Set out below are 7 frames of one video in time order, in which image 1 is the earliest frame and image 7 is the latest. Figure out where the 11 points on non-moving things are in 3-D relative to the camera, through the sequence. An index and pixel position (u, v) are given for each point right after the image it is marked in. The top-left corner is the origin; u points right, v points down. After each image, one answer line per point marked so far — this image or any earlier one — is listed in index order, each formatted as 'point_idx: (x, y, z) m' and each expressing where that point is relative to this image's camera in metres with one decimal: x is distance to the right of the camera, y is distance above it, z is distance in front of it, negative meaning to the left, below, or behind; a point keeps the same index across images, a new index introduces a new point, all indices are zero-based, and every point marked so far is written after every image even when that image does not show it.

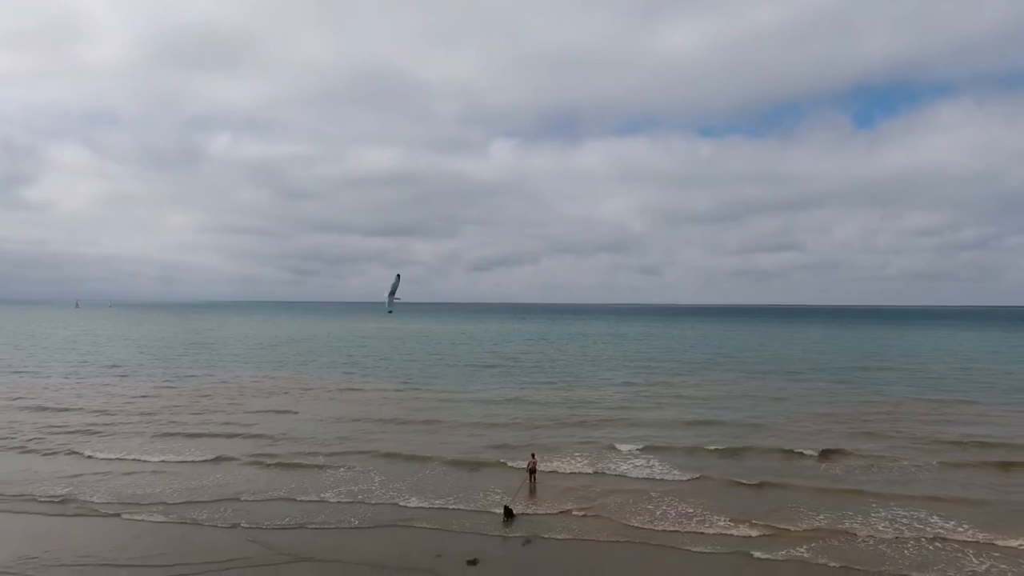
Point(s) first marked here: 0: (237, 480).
0: (-10.1, -7.1, +19.4) m
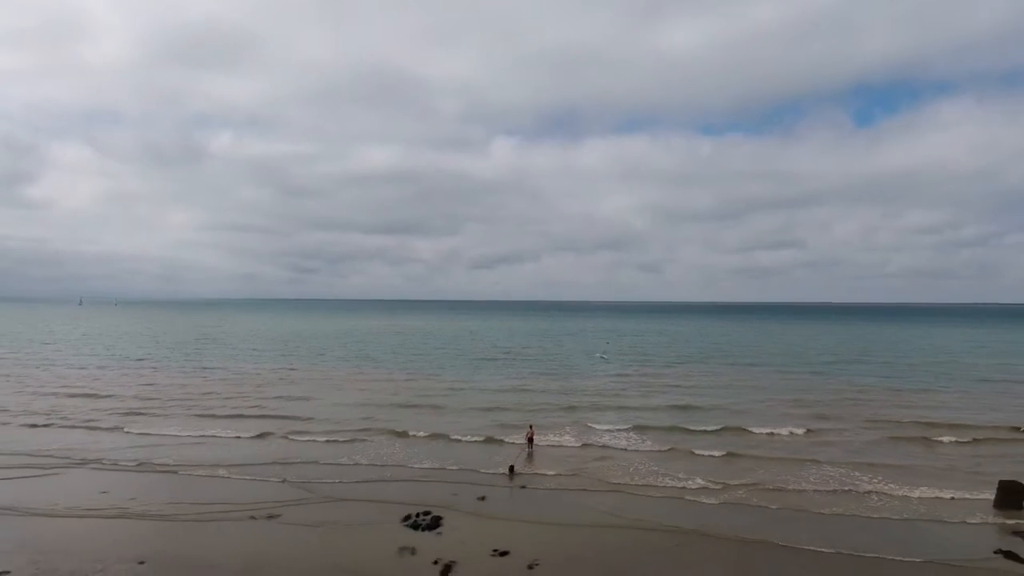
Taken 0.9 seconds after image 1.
0: (-10.1, -7.0, +22.8) m
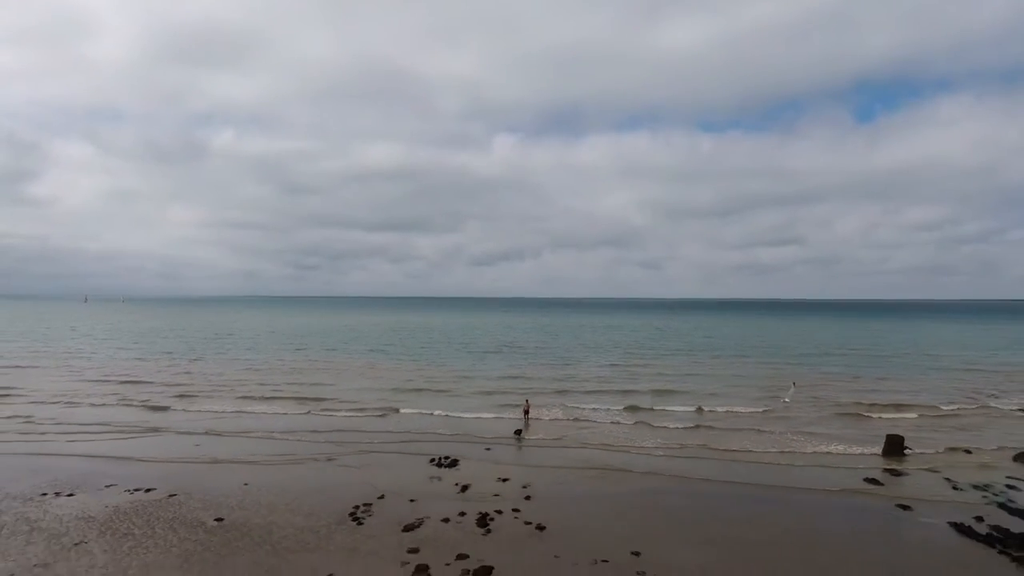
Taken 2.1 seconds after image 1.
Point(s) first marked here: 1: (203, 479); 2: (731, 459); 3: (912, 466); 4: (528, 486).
0: (-10.2, -6.9, +27.3) m
1: (-10.0, -6.1, +16.7) m
2: (+8.4, -6.3, +19.9) m
3: (+14.0, -6.1, +18.2) m
4: (+0.5, -6.1, +16.3) m
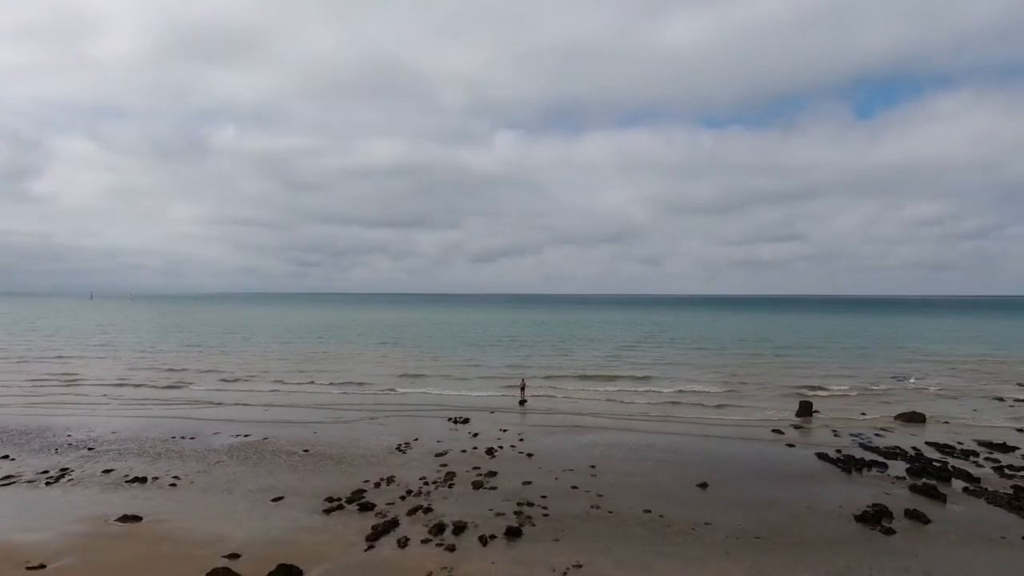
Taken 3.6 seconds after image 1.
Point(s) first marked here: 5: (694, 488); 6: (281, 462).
0: (-10.2, -6.9, +33.1) m
1: (-10.0, -6.1, +22.6) m
2: (+8.3, -6.3, +25.7) m
3: (+13.9, -6.1, +24.0) m
4: (+0.4, -6.1, +22.1) m
5: (+5.3, -5.9, +15.3) m
6: (-7.8, -5.9, +17.8) m
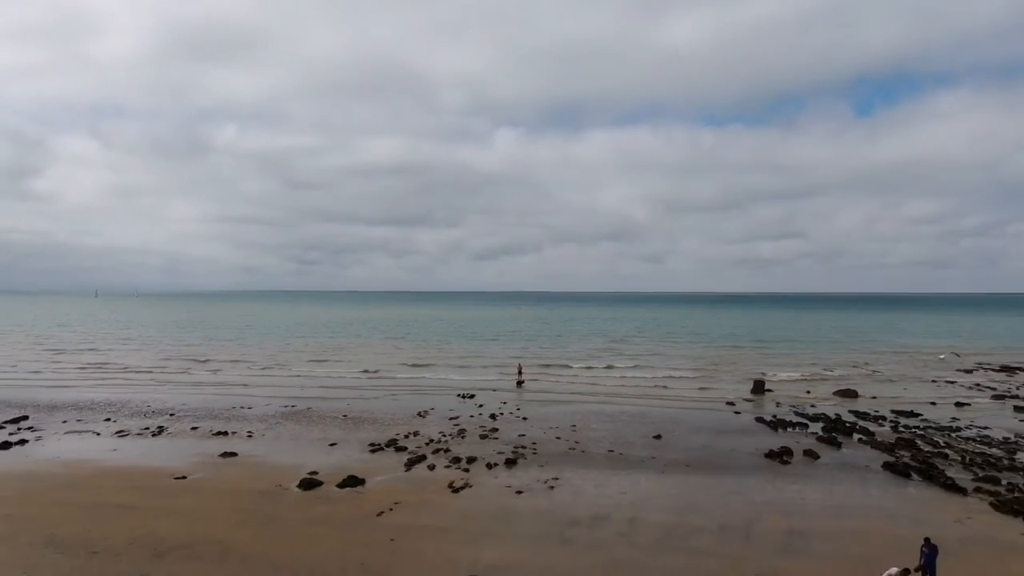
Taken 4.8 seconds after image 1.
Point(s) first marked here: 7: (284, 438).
0: (-10.3, -6.7, +37.8) m
1: (-10.1, -6.0, +27.2) m
2: (+8.2, -6.1, +30.4) m
3: (+13.8, -5.9, +28.6) m
4: (+0.4, -6.0, +26.8) m
5: (+5.2, -5.7, +20.0) m
6: (-7.9, -5.8, +22.4) m
7: (-8.7, -5.7, +19.9) m
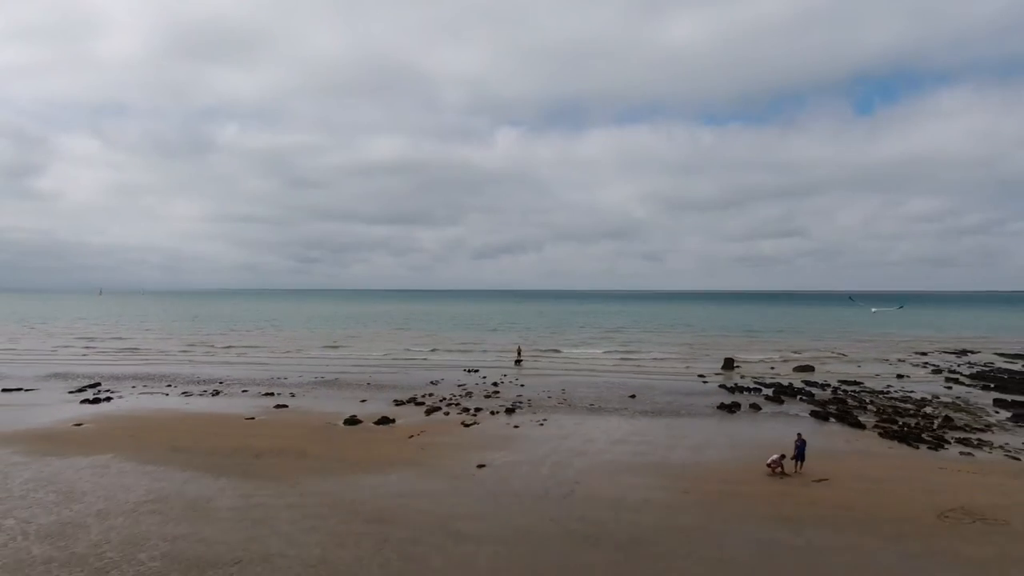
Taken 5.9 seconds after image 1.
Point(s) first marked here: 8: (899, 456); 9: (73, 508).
0: (-10.3, -5.9, +41.9) m
1: (-10.1, -5.3, +31.3) m
2: (+8.2, -5.4, +34.4) m
3: (+13.8, -5.2, +32.7) m
4: (+0.3, -5.2, +30.8) m
5: (+5.2, -5.0, +24.0) m
6: (-8.0, -5.1, +26.5) m
7: (-8.7, -5.0, +24.0) m
8: (+11.1, -4.8, +15.0) m
9: (-9.1, -4.5, +10.7) m
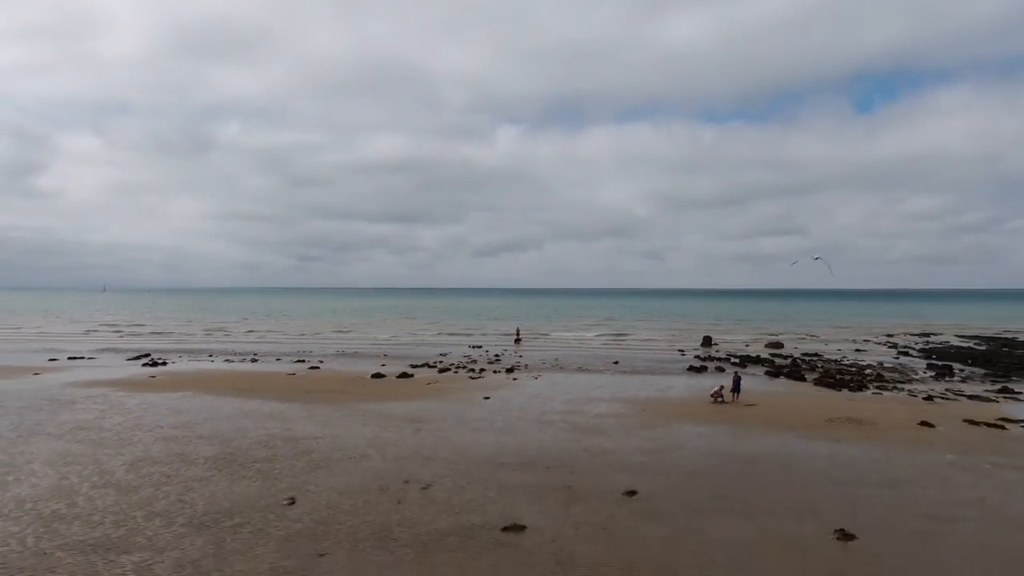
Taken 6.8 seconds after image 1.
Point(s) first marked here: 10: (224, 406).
0: (-10.3, -4.9, +45.6) m
1: (-10.1, -4.2, +35.0) m
2: (+8.2, -4.3, +38.1) m
3: (+13.8, -4.1, +36.3) m
4: (+0.3, -4.2, +34.5) m
5: (+5.2, -4.0, +27.7) m
6: (-8.0, -4.0, +30.2) m
7: (-8.7, -4.0, +27.7) m
8: (+11.1, -3.8, +18.7) m
9: (-9.1, -3.5, +14.4) m
10: (-8.7, -3.6, +15.8) m
